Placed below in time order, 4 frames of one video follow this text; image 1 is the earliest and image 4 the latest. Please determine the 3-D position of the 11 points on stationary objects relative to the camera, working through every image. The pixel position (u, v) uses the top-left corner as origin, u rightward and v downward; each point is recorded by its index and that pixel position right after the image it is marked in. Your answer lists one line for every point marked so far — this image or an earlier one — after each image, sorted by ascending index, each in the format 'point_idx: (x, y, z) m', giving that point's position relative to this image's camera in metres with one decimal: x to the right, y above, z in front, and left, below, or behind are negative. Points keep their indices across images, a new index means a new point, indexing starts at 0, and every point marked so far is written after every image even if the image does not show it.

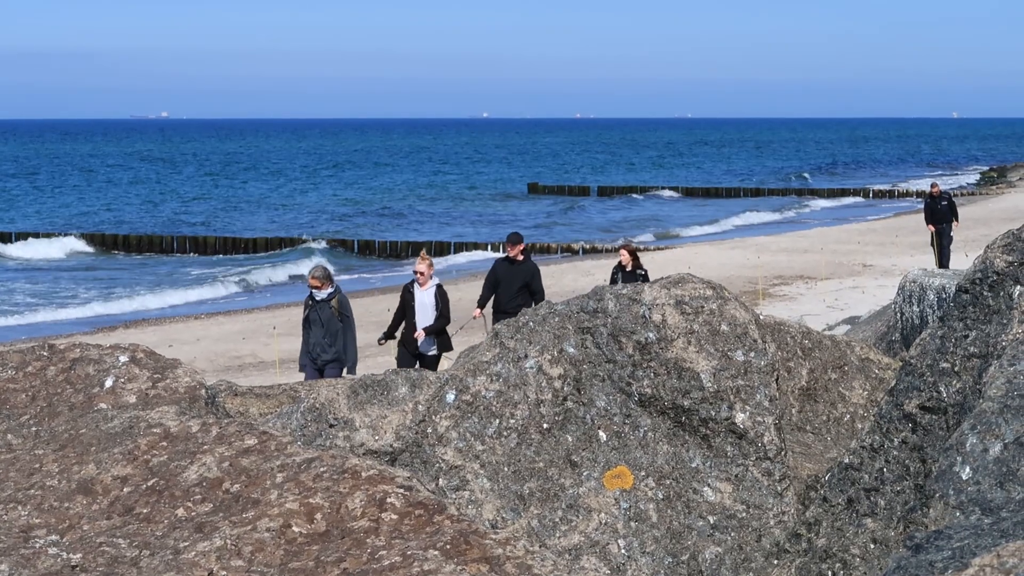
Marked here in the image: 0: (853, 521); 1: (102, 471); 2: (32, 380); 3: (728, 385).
0: (+1.0, -0.7, +2.8) m
1: (-1.3, -0.6, +2.9) m
2: (-1.7, -0.3, +3.4) m
3: (+0.7, -0.3, +3.0) m
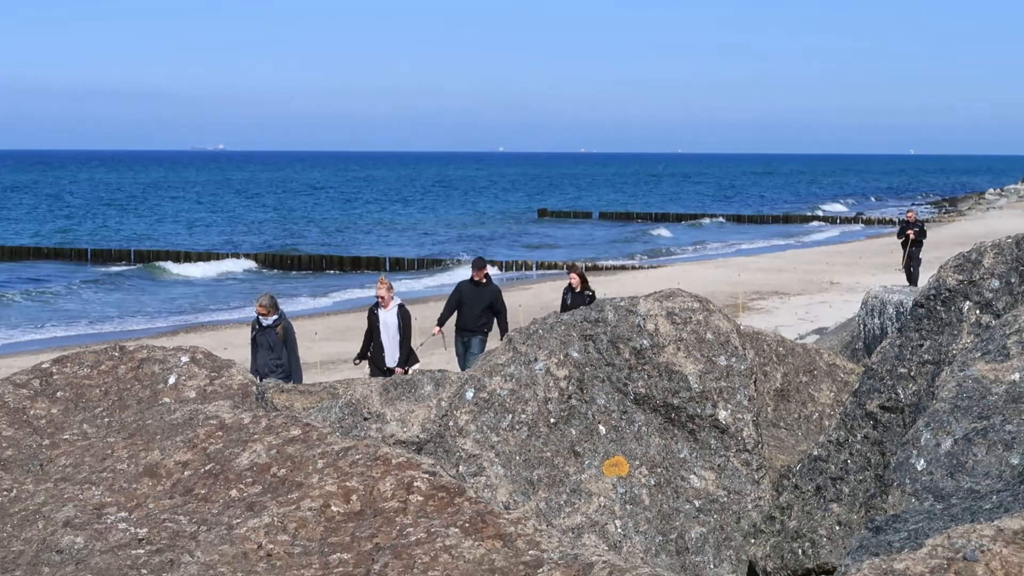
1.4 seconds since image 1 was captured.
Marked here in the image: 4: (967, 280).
0: (+1.1, -0.7, +3.2) m
1: (-1.3, -0.6, +3.4) m
2: (-1.7, -0.4, +3.9) m
3: (+0.7, -0.4, +3.4) m
4: (+1.7, 0.0, +3.4) m
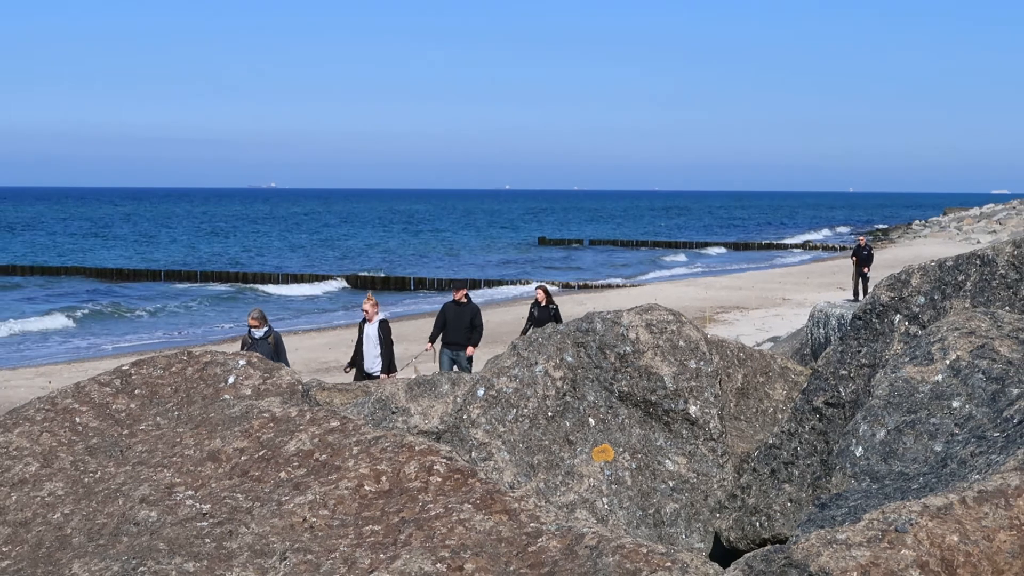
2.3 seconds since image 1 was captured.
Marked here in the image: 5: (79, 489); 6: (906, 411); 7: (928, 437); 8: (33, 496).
0: (+1.1, -0.8, +3.8) m
1: (-1.2, -0.7, +4.0) m
2: (-1.6, -0.4, +4.5) m
3: (+0.7, -0.4, +4.0) m
4: (+1.7, 0.0, +4.0) m
5: (-1.8, -0.8, +3.9) m
6: (+1.5, -0.5, +3.7) m
7: (+1.6, -0.6, +3.6) m
8: (-2.0, -0.9, +3.9) m
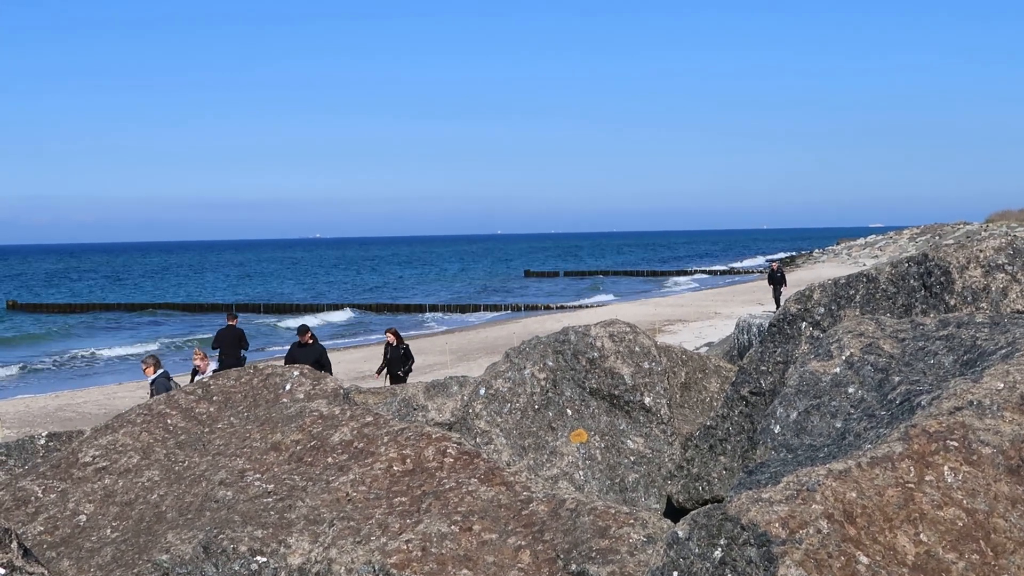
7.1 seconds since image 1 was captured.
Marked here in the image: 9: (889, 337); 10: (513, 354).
0: (+1.0, -0.9, +4.9) m
1: (-1.3, -0.8, +5.1) m
2: (-1.7, -0.6, +5.6) m
3: (+0.7, -0.5, +5.1) m
4: (+1.6, -0.1, +5.1) m
5: (-1.8, -1.0, +5.0) m
6: (+1.5, -0.6, +4.8) m
7: (+1.6, -0.6, +4.7) m
8: (-2.0, -1.0, +5.0) m
9: (+2.0, -0.3, +4.9) m
10: (0.0, -0.4, +5.3) m
